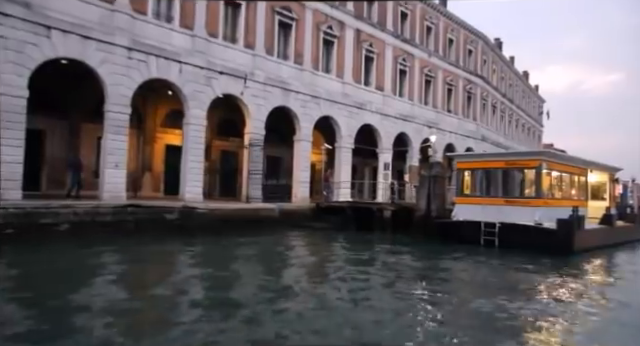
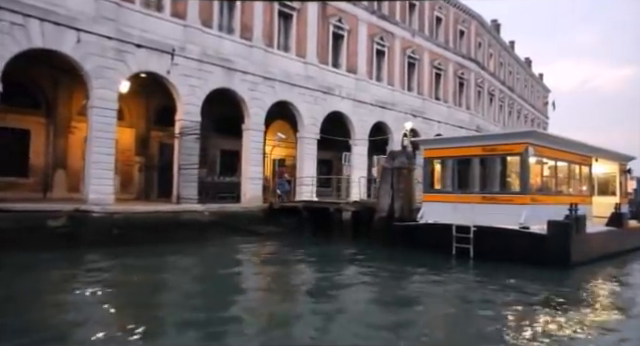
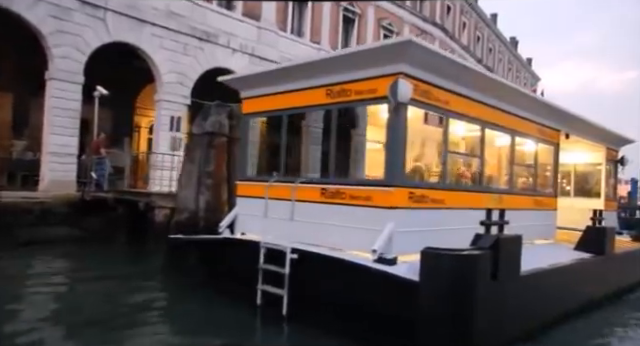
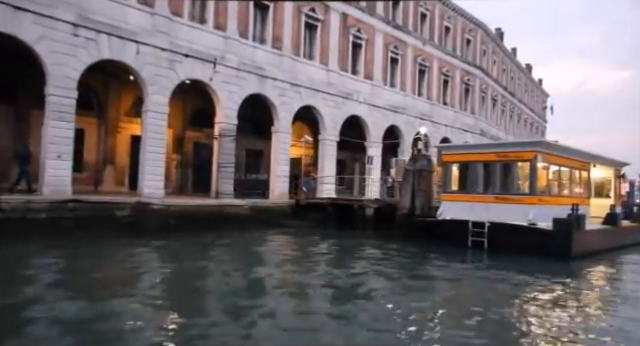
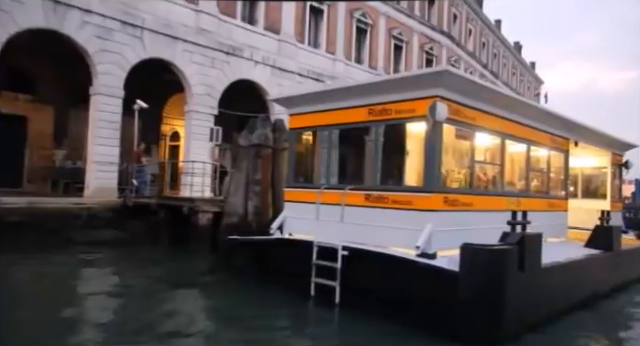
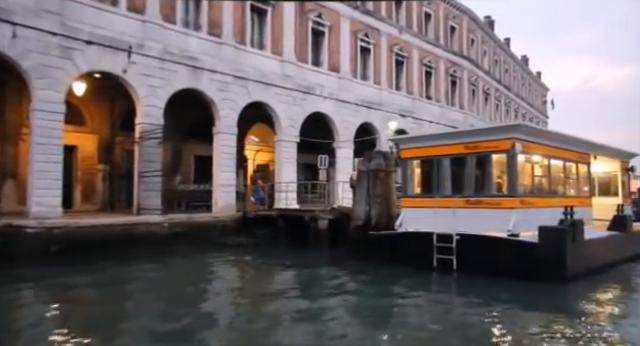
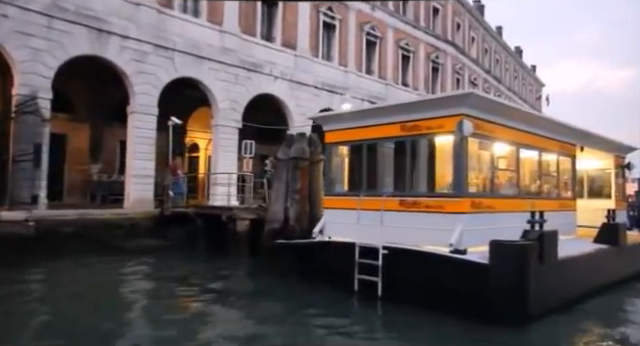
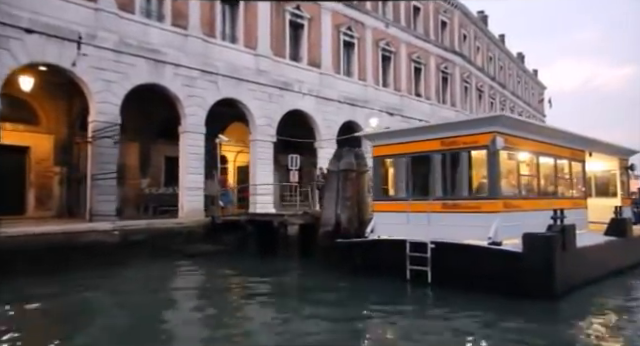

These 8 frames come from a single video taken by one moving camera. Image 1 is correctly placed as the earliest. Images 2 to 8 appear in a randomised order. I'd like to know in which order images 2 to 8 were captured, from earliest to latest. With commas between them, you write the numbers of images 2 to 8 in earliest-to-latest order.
4, 2, 6, 8, 7, 5, 3
